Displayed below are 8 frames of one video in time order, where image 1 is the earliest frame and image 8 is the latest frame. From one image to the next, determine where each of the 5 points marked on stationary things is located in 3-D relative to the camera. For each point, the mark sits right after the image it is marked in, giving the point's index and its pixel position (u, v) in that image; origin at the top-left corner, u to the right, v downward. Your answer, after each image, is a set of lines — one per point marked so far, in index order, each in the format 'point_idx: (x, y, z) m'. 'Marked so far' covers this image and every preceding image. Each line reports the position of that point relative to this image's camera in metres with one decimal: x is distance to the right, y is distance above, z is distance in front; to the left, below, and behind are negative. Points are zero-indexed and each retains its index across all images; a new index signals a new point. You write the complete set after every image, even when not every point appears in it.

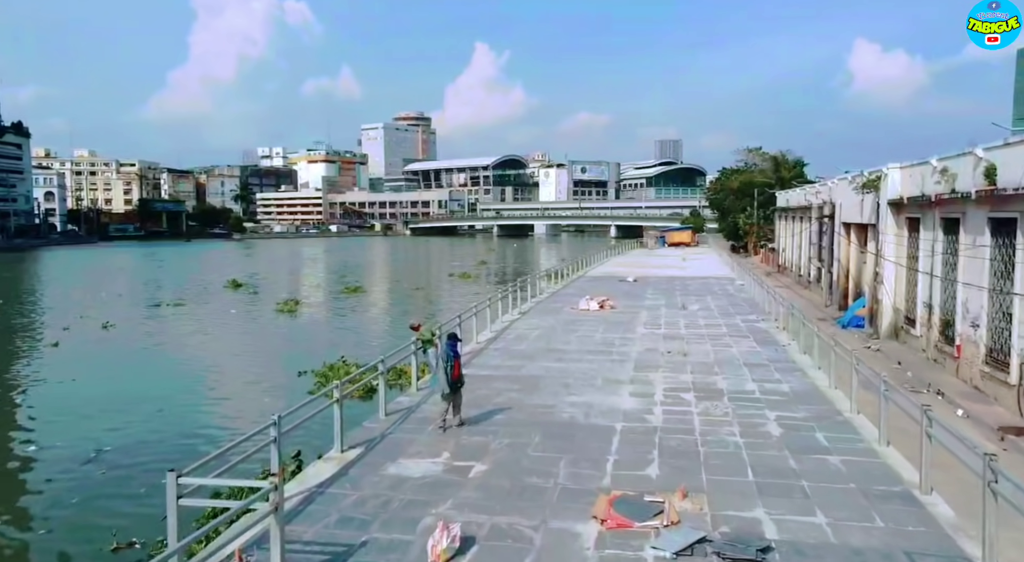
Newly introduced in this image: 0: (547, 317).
0: (+0.7, -0.6, +13.9) m
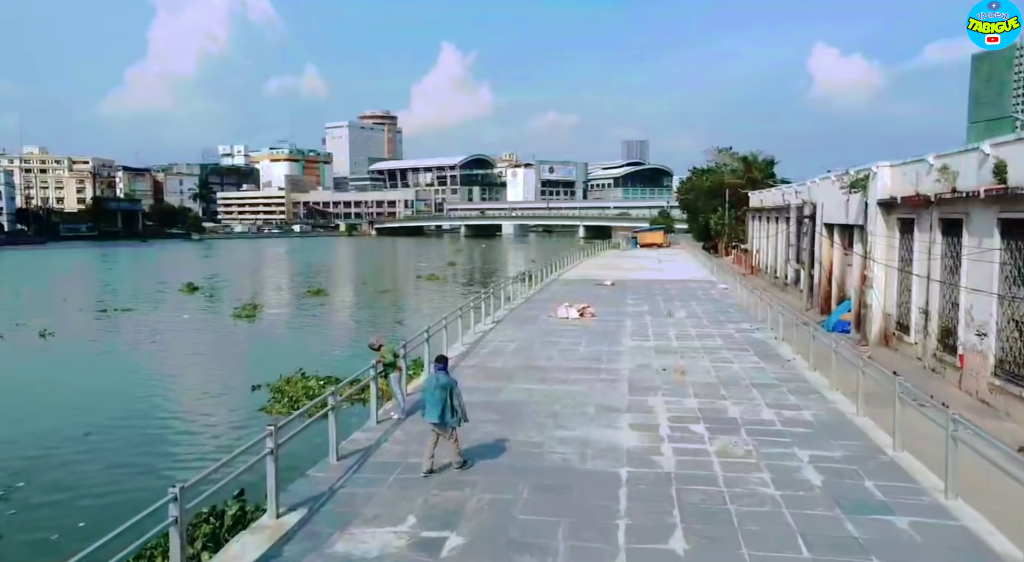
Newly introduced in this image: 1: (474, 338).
0: (+0.2, -0.7, +12.7) m
1: (-0.6, -0.8, +11.4) m
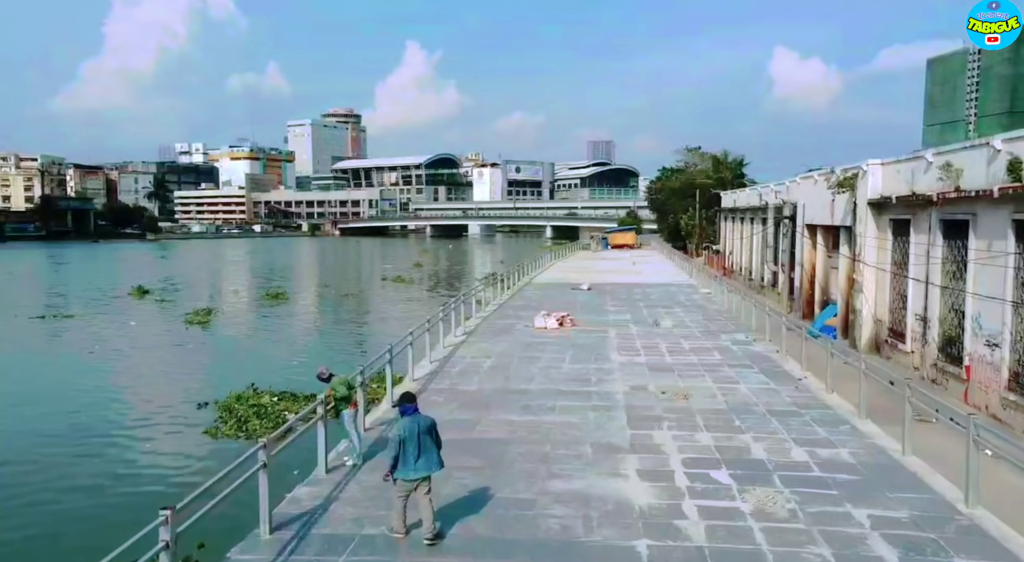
0: (-0.2, -0.8, +11.5) m
1: (-0.9, -1.0, +10.1) m
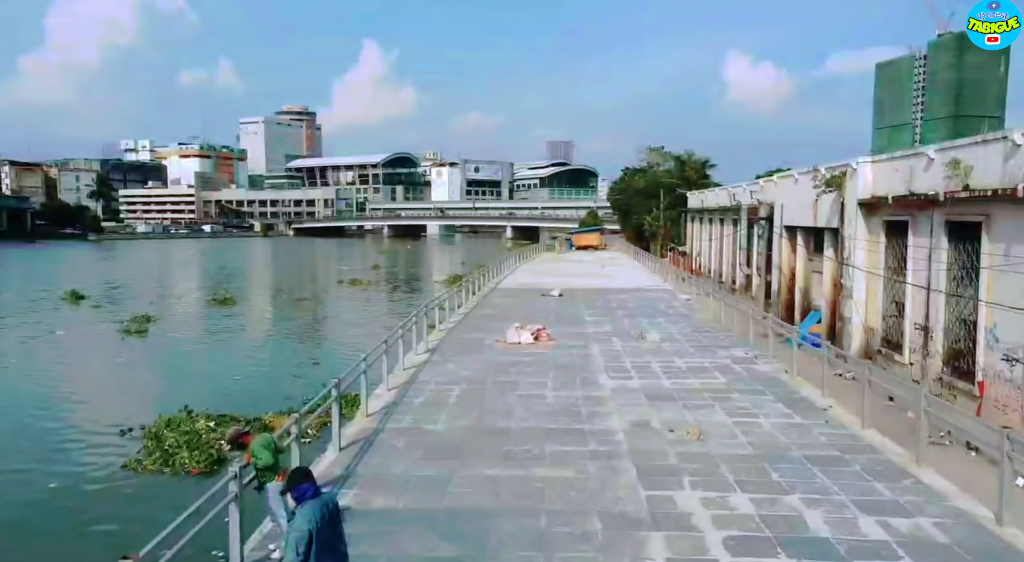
0: (-0.6, -1.0, +10.0) m
1: (-1.2, -1.1, +8.7) m
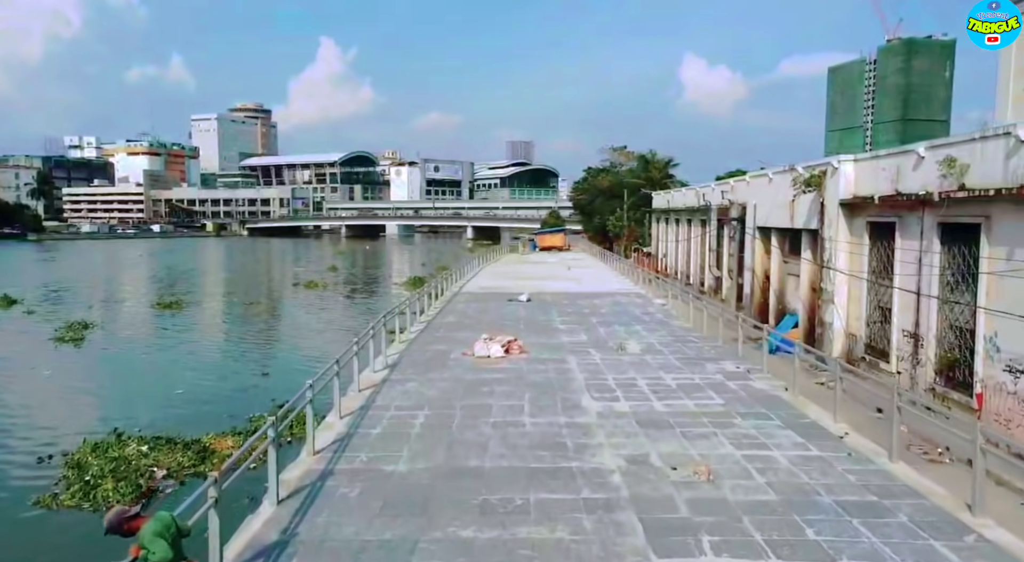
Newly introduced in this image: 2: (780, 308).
0: (-0.9, -1.1, +9.0) m
1: (-1.5, -1.2, +7.6) m
2: (+6.5, -0.6, +18.8) m
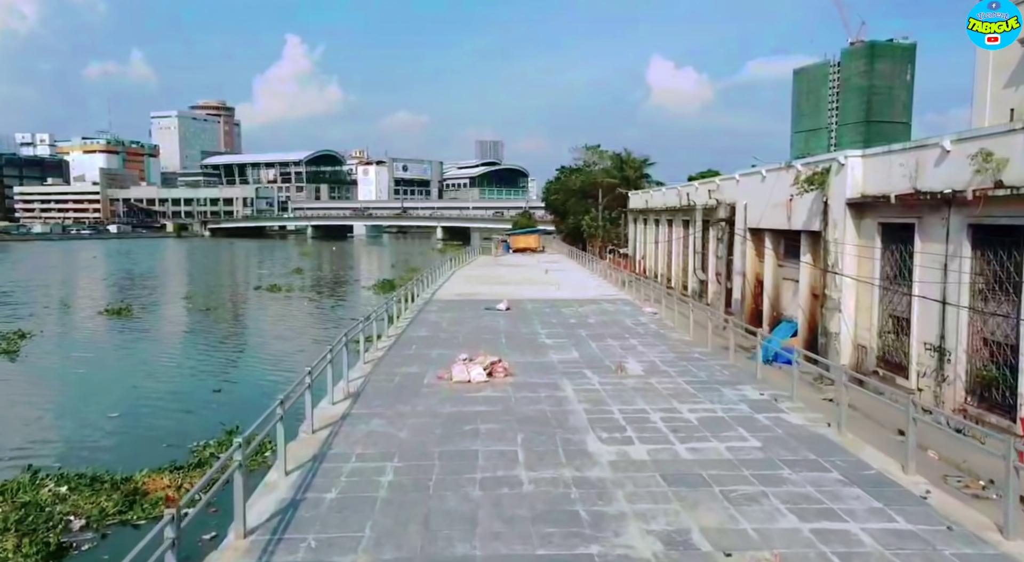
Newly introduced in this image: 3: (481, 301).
0: (-1.1, -1.2, +7.5) m
1: (-1.6, -1.3, +6.1) m
2: (+5.9, -0.7, +17.6) m
3: (-0.7, -0.4, +17.3) m
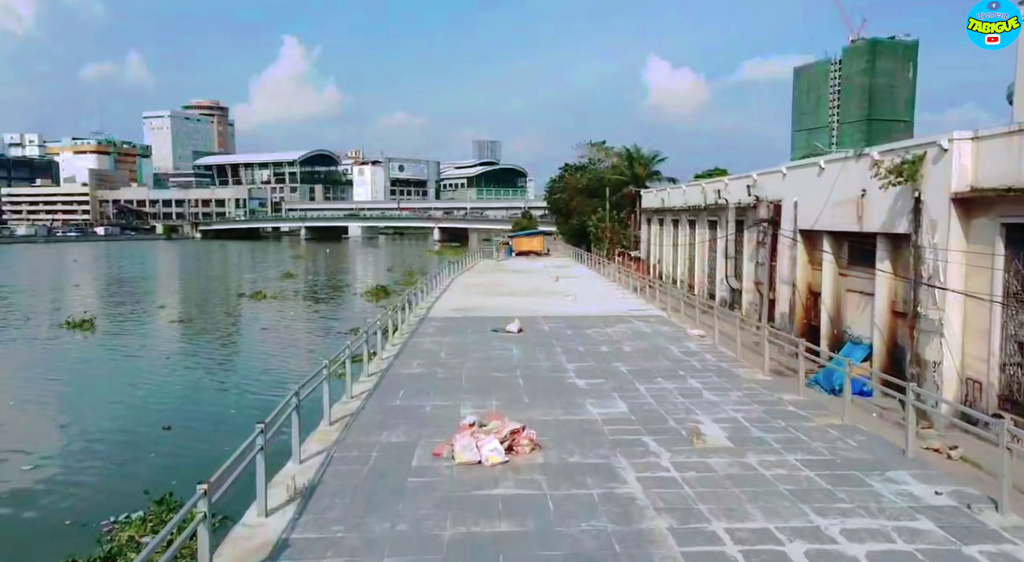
0: (-0.8, -1.4, +4.6) m
1: (-1.3, -1.5, +3.2) m
2: (+6.1, -1.0, +14.8) m
3: (-0.5, -0.7, +14.4) m
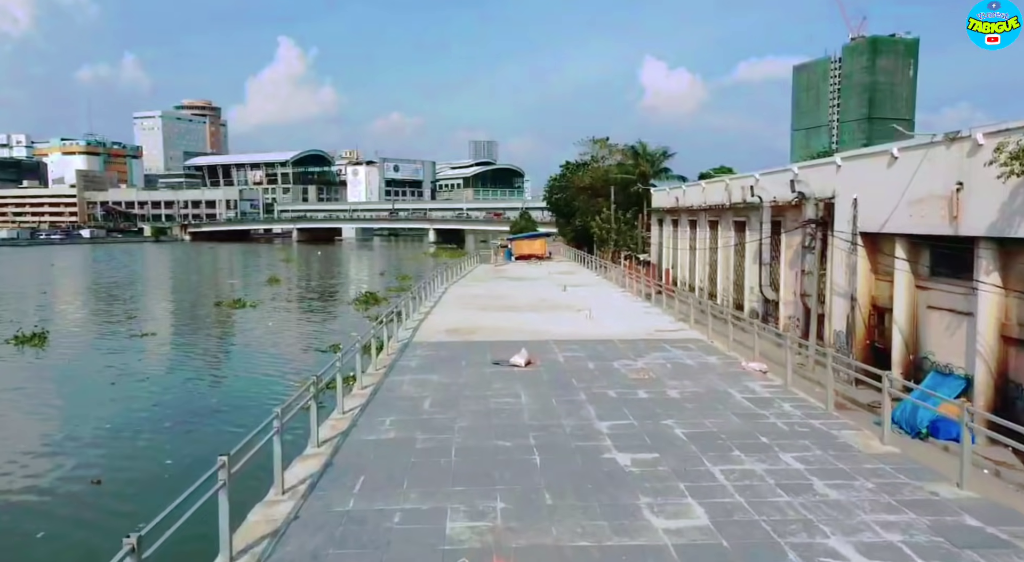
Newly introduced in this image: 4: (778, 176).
0: (-0.7, -1.7, +1.9) m
1: (-1.2, -1.8, +0.4) m
2: (+6.2, -1.2, +12.0) m
3: (-0.4, -0.9, +11.6) m
4: (+6.0, +2.4, +17.4) m
